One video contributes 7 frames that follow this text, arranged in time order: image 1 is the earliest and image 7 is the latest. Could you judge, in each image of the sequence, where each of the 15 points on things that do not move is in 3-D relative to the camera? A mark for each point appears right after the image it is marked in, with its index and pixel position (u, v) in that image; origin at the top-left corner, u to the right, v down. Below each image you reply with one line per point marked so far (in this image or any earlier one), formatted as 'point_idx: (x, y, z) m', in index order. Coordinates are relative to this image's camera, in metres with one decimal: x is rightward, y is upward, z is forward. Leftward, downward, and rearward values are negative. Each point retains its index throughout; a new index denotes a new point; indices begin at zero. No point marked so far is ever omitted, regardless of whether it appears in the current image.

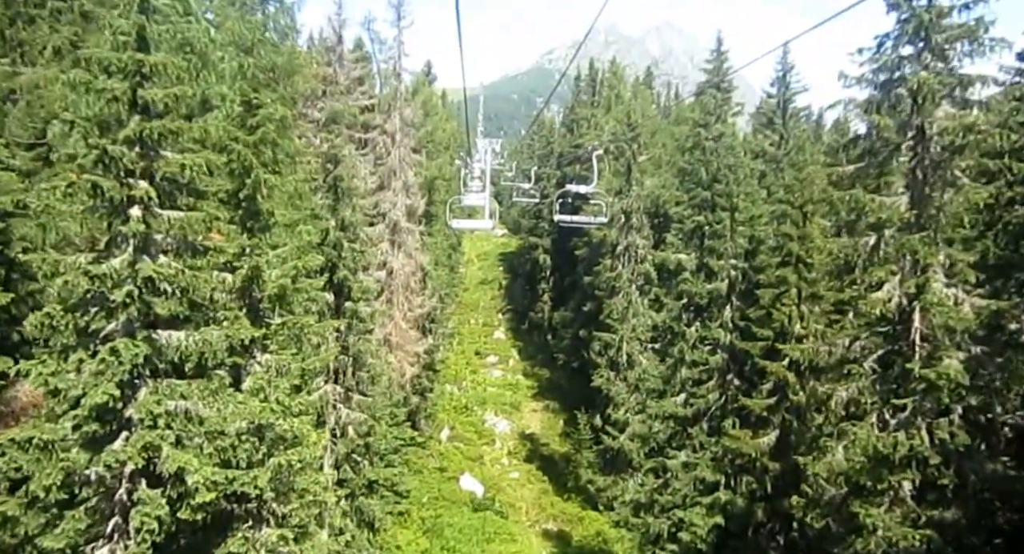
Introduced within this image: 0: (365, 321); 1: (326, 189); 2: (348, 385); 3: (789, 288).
0: (-3.5, -1.1, +19.6) m
1: (-4.4, +2.1, +19.7) m
2: (-3.9, -2.6, +19.4) m
3: (+6.7, -0.3, +19.8) m
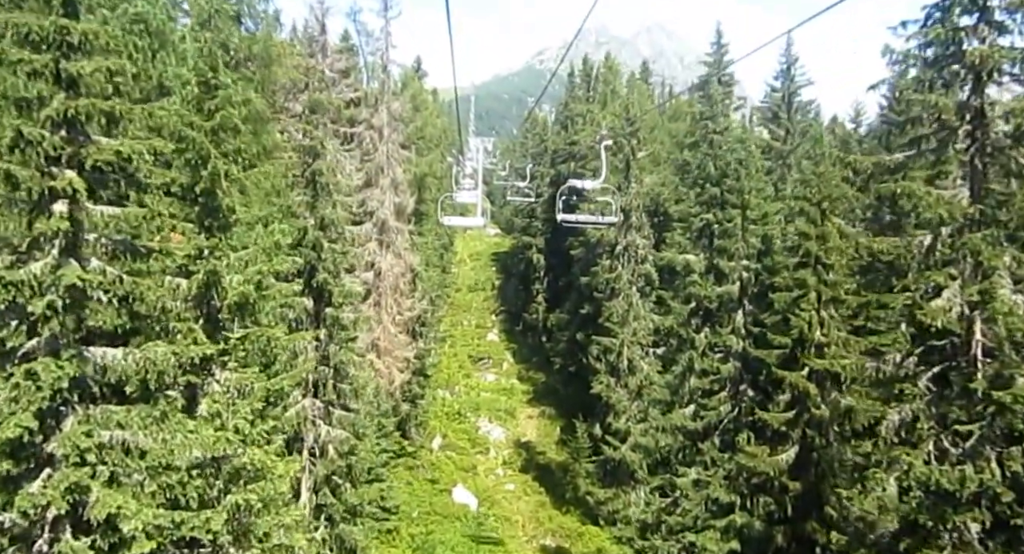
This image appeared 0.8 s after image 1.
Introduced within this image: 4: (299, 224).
0: (-3.6, -1.1, +17.9) m
1: (-4.5, +2.0, +18.0) m
2: (-4.0, -2.7, +17.7) m
3: (+6.6, -0.3, +18.2) m
4: (-4.4, +1.1, +17.1) m
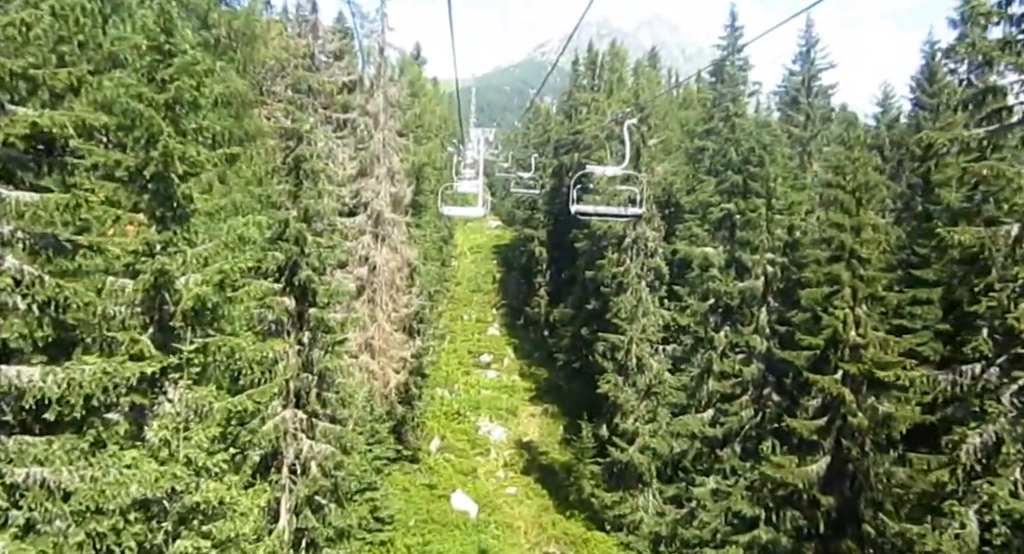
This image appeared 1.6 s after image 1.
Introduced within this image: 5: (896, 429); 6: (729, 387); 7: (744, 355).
0: (-3.5, -1.1, +16.3) m
1: (-4.5, +2.1, +16.3) m
2: (-3.9, -2.6, +16.1) m
3: (+6.6, -0.2, +16.5) m
4: (-4.3, +1.2, +15.4) m
5: (+7.2, -2.8, +15.4) m
6: (+5.1, -2.6, +19.0) m
7: (+5.6, -1.9, +19.6) m
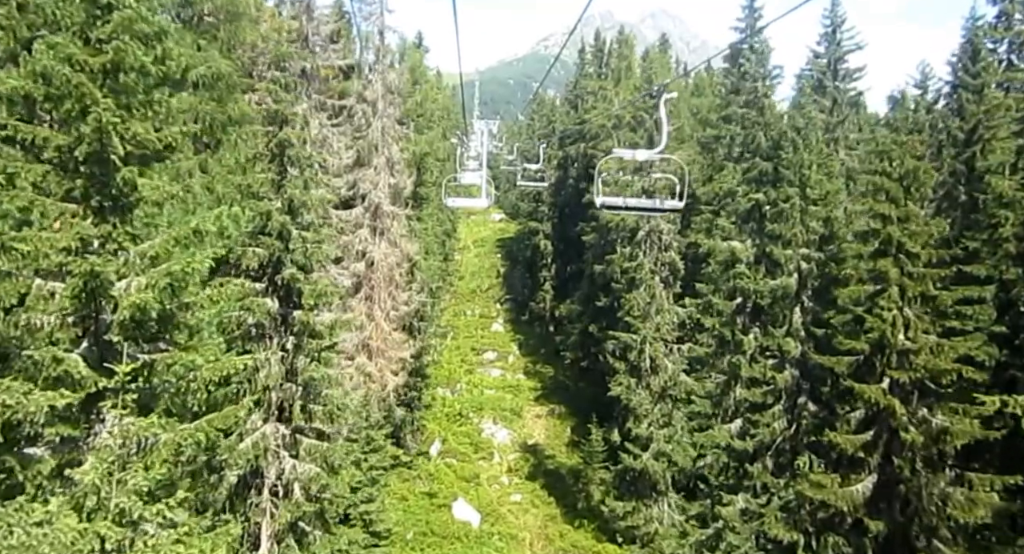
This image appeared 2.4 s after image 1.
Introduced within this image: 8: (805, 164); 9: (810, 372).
0: (-3.4, -1.0, +14.6) m
1: (-4.3, +2.1, +14.6) m
2: (-3.7, -2.6, +14.4) m
3: (+6.8, -0.2, +14.8) m
4: (-4.2, +1.2, +13.7) m
5: (+7.4, -2.8, +13.7) m
6: (+5.2, -2.5, +17.3) m
7: (+5.8, -1.8, +17.9) m
8: (+6.8, +2.6, +19.2) m
9: (+6.4, -2.0, +17.5) m
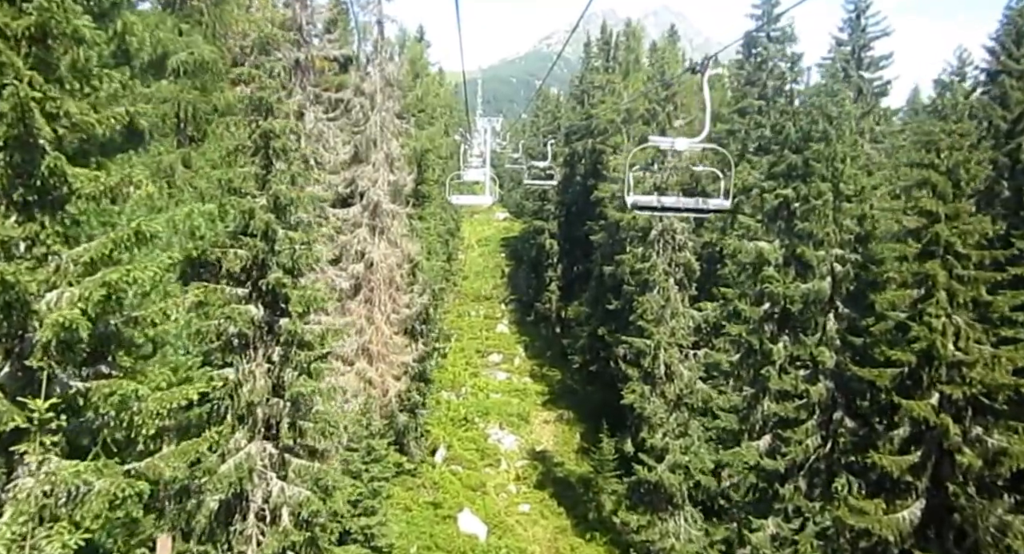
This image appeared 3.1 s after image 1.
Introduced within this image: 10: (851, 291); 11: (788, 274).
0: (-3.2, -1.1, +13.2) m
1: (-4.2, +2.0, +13.2) m
2: (-3.6, -2.6, +13.0) m
3: (+6.9, -0.2, +13.4) m
4: (-4.0, +1.1, +12.3) m
5: (+7.5, -2.9, +12.3) m
6: (+5.4, -2.6, +15.8) m
7: (+6.0, -1.9, +16.5) m
8: (+7.0, +2.6, +17.7) m
9: (+6.5, -2.1, +16.1) m
10: (+7.0, -0.3, +16.9) m
11: (+5.9, +0.1, +17.8) m
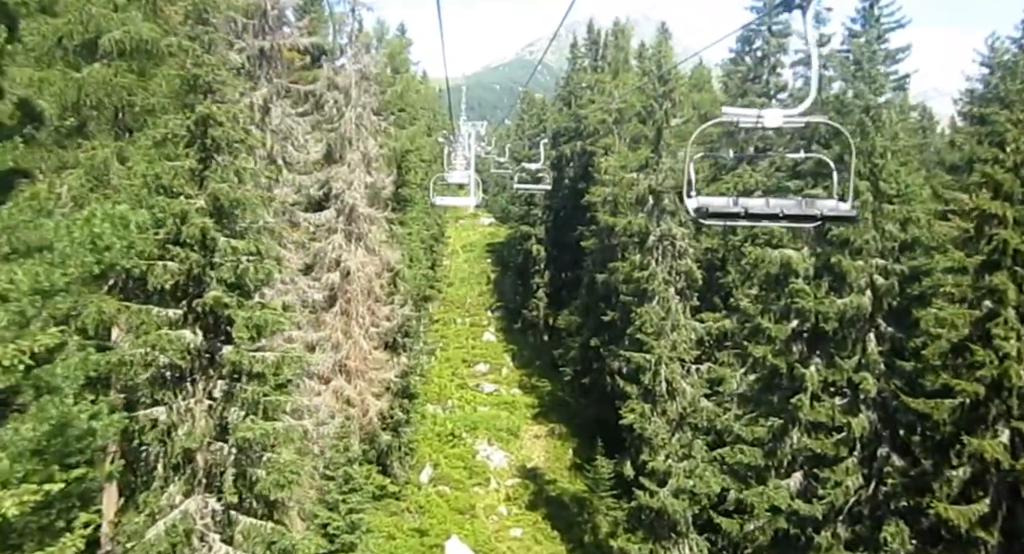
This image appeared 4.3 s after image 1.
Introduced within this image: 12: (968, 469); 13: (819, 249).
0: (-3.3, -1.4, +10.9) m
1: (-4.3, +1.8, +10.9) m
2: (-3.7, -2.9, +10.7) m
3: (+6.8, -0.4, +11.3) m
4: (-4.1, +0.9, +10.0) m
5: (+7.4, -3.1, +10.2) m
6: (+5.3, -2.8, +13.7) m
7: (+5.8, -2.1, +14.3) m
8: (+6.8, +2.3, +15.6) m
9: (+6.4, -2.3, +13.9) m
10: (+6.8, -0.5, +14.8) m
11: (+5.8, -0.2, +15.6) m
12: (+6.4, -2.7, +11.4) m
13: (+5.8, +0.6, +16.1) m
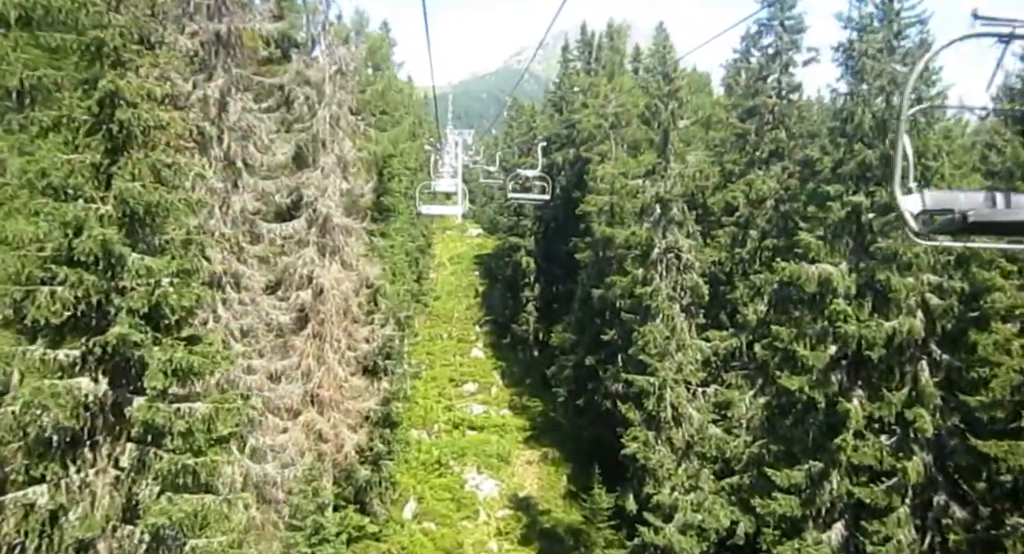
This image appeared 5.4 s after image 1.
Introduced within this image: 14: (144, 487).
0: (-3.3, -1.6, +8.3) m
1: (-4.3, +1.5, +8.4) m
2: (-3.6, -3.2, +8.1) m
3: (+6.9, -0.7, +8.9) m
4: (-4.1, +0.6, +7.5) m
5: (+7.5, -3.3, +7.7) m
6: (+5.3, -3.1, +11.2) m
7: (+5.8, -2.5, +11.9) m
8: (+6.7, +2.0, +13.3) m
9: (+6.4, -2.6, +11.5) m
10: (+6.8, -0.8, +12.4) m
11: (+5.7, -0.5, +13.2) m
12: (+6.4, -3.0, +8.9) m
13: (+5.8, +0.2, +13.7) m
14: (-3.6, -2.0, +8.1) m
